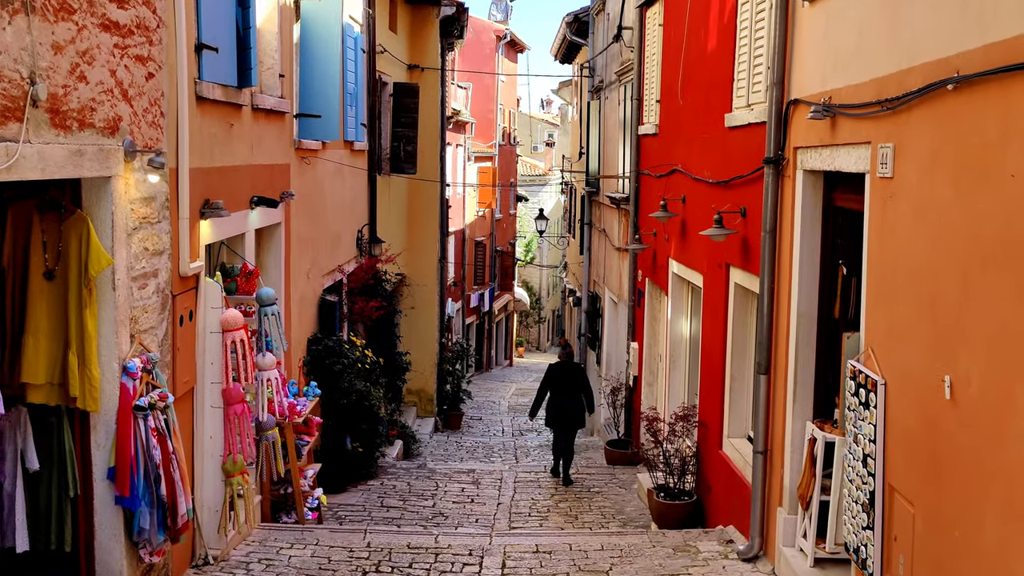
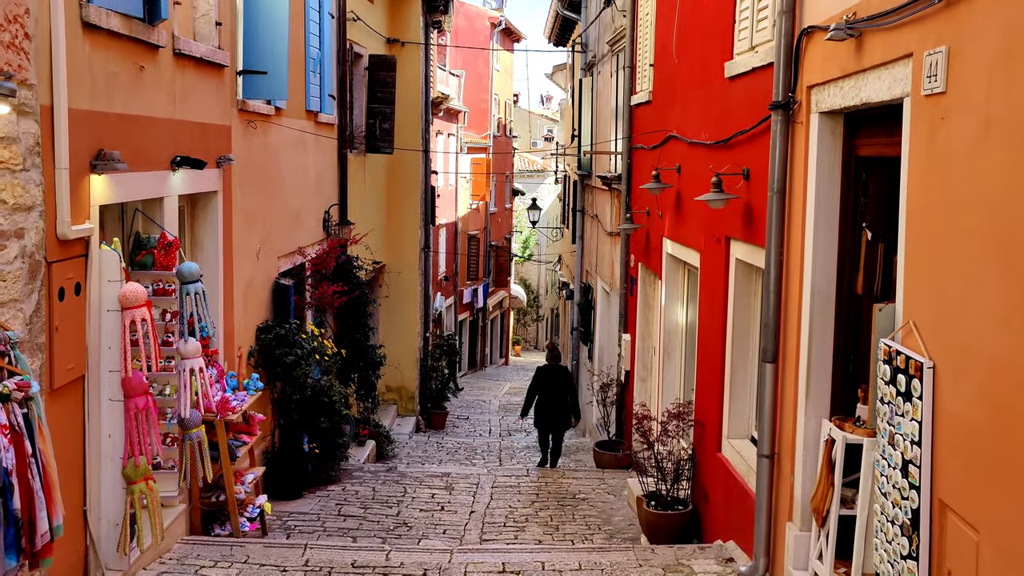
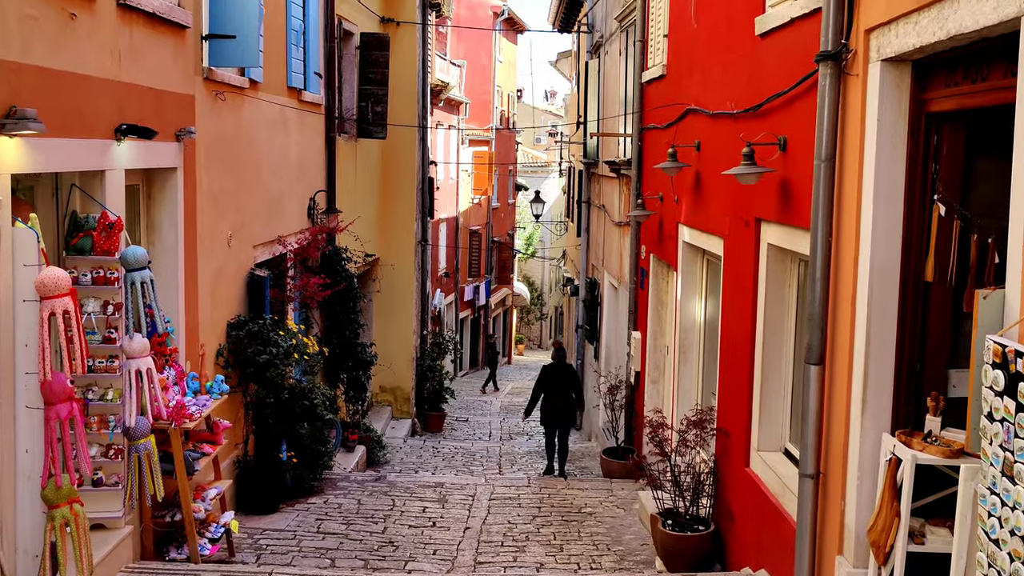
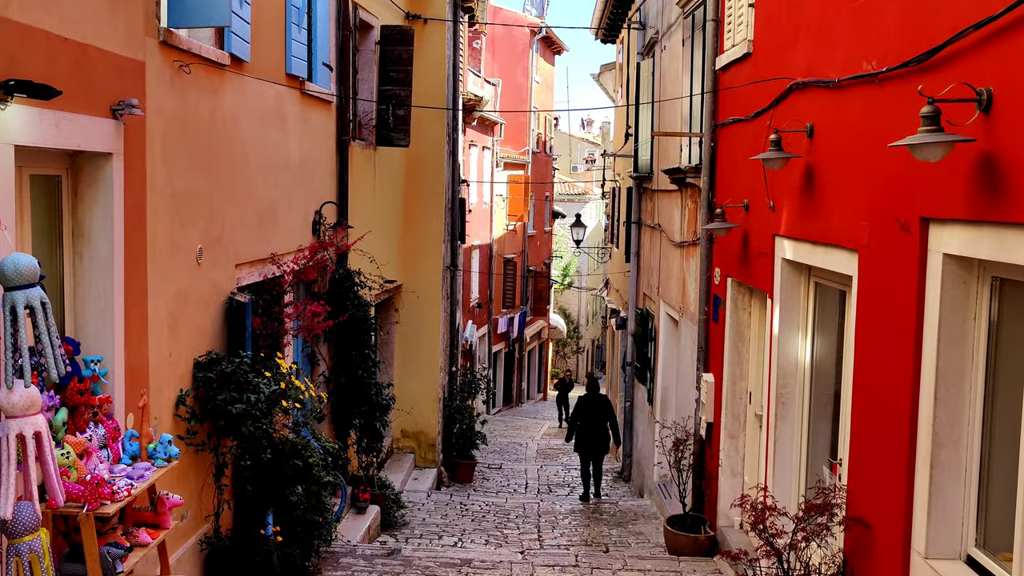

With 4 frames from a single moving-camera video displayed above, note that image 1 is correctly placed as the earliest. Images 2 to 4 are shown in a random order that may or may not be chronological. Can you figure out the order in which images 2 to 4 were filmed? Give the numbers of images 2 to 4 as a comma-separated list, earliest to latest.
2, 3, 4
